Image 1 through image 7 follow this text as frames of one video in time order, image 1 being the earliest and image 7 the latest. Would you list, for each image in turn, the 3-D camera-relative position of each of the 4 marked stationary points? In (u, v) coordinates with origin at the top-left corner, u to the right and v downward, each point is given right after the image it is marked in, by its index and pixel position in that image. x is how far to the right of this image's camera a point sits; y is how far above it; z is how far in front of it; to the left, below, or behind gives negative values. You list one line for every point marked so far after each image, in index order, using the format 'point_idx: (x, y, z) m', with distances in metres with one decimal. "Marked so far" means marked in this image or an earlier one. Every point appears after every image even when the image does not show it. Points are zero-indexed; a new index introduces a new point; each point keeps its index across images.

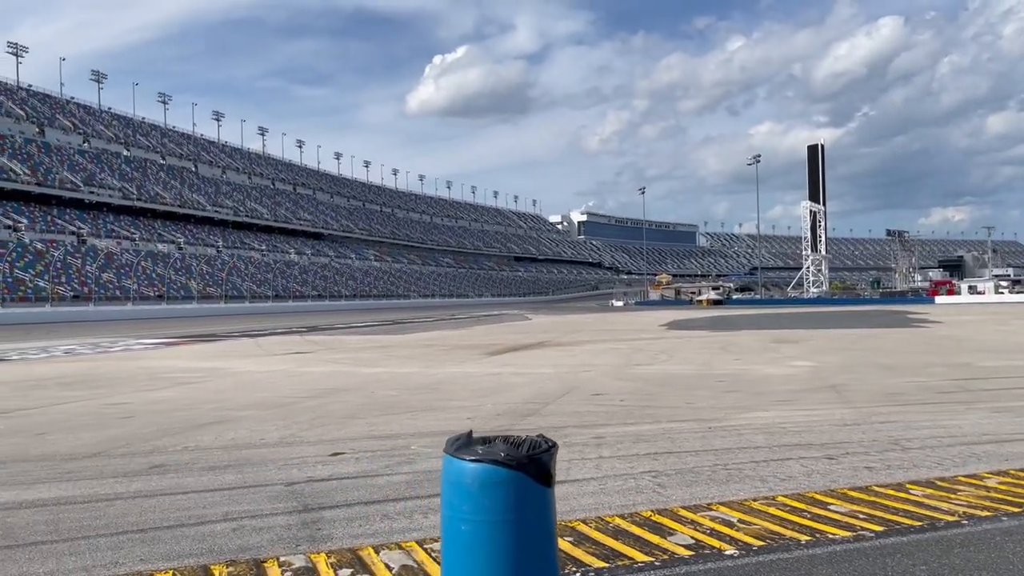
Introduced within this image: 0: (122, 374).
0: (-7.3, -1.6, +16.1) m
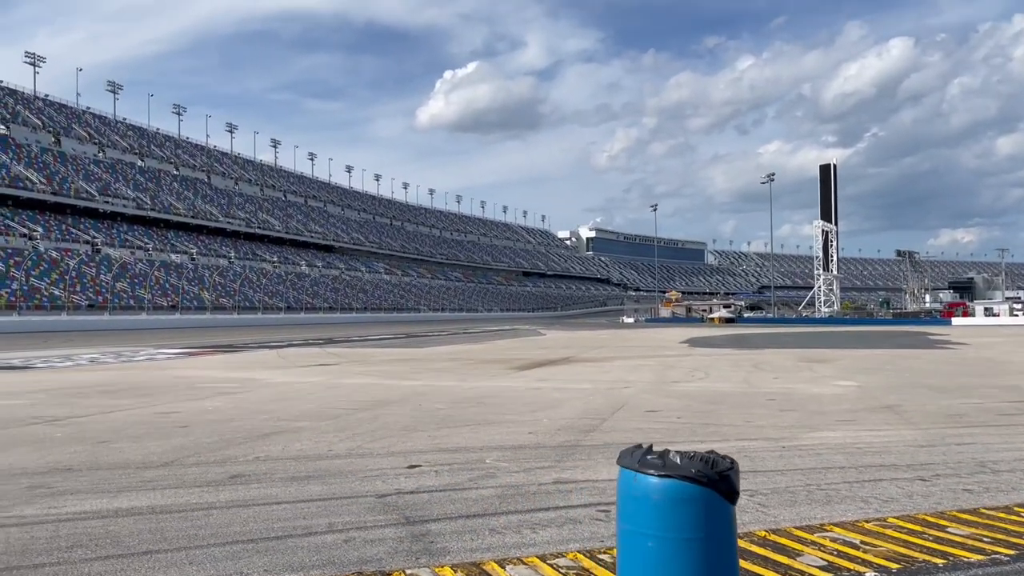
0: (-6.6, -1.8, +16.1) m
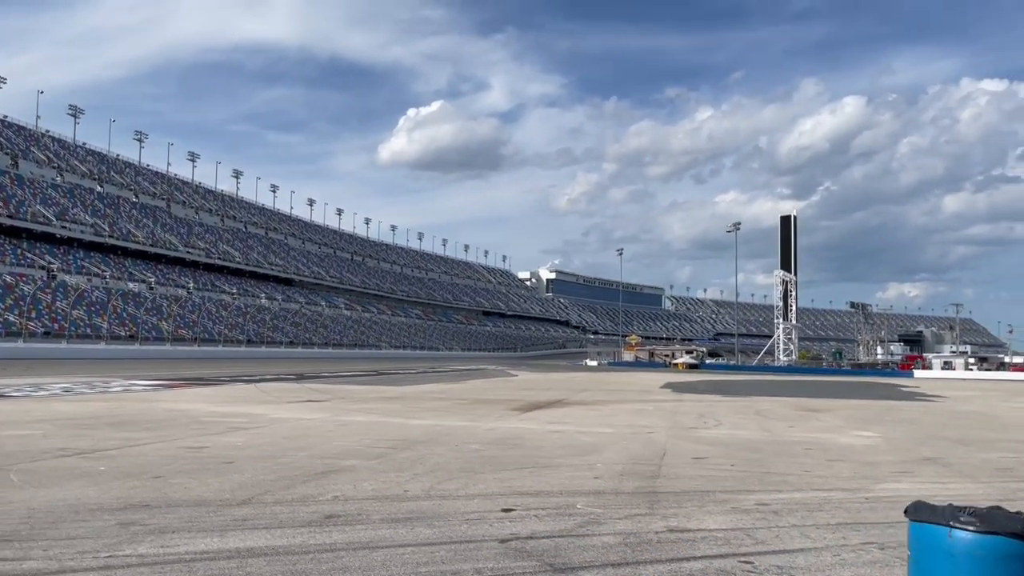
0: (-6.3, -2.3, +15.6) m
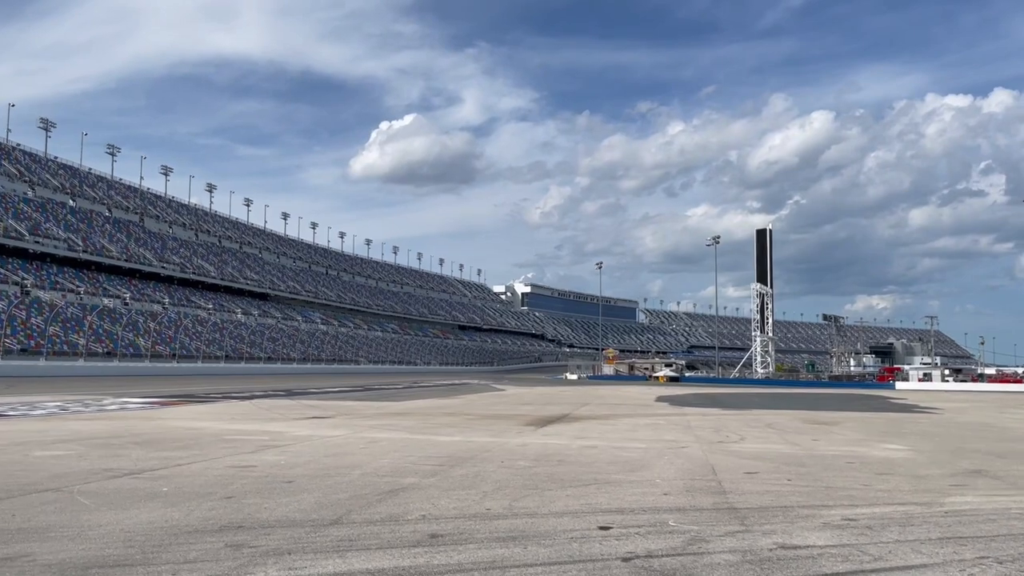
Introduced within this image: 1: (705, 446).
0: (-5.9, -2.6, +15.5) m
1: (+3.1, -2.6, +14.0) m
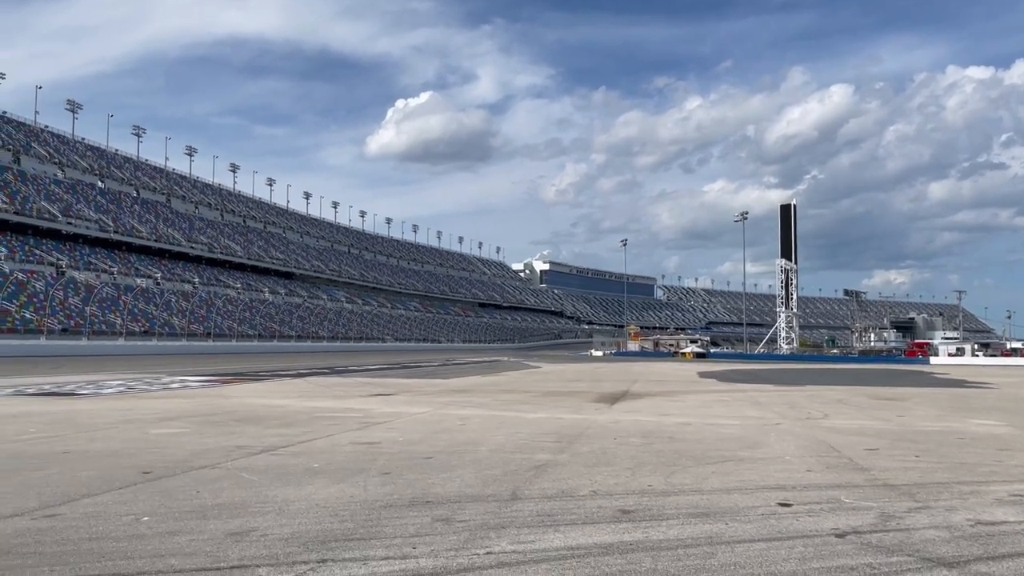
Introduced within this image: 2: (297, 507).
0: (-4.3, -2.3, +15.7) m
1: (+4.6, -2.2, +14.1) m
2: (-1.5, -1.5, +6.1) m
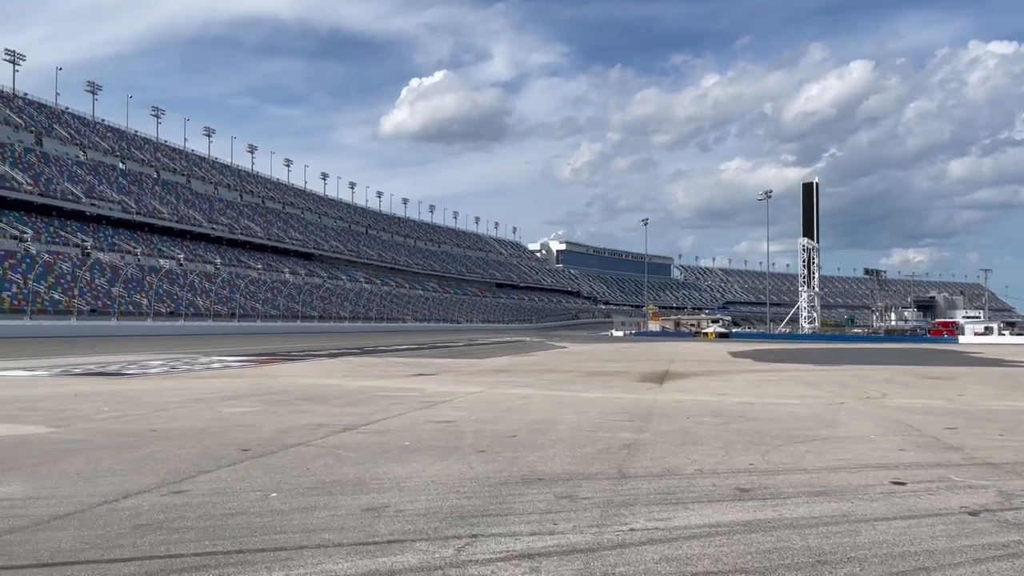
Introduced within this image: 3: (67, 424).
0: (-3.3, -1.9, +15.9) m
1: (+5.6, -1.9, +14.1) m
2: (-0.7, -1.4, +6.2) m
3: (-5.2, -1.6, +10.2) m
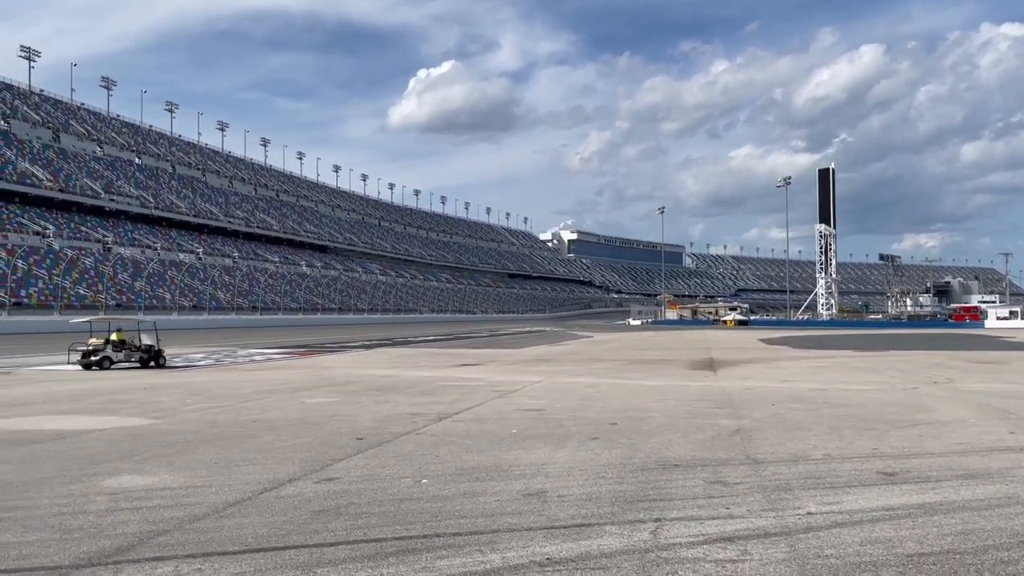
0: (-2.1, -1.7, +16.0) m
1: (+6.8, -1.6, +14.0) m
2: (+0.3, -1.3, +6.3) m
3: (-4.2, -1.5, +10.4) m
